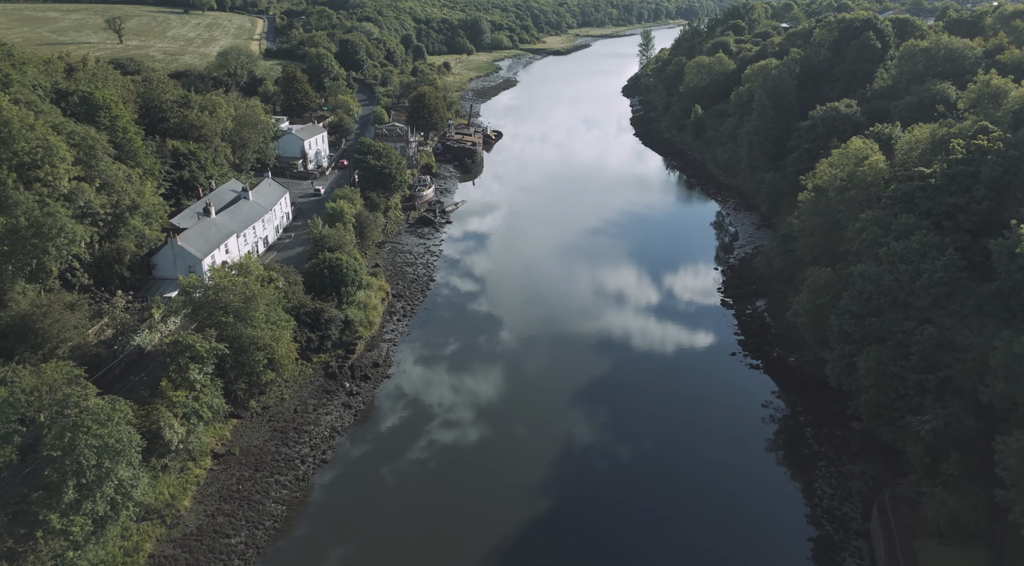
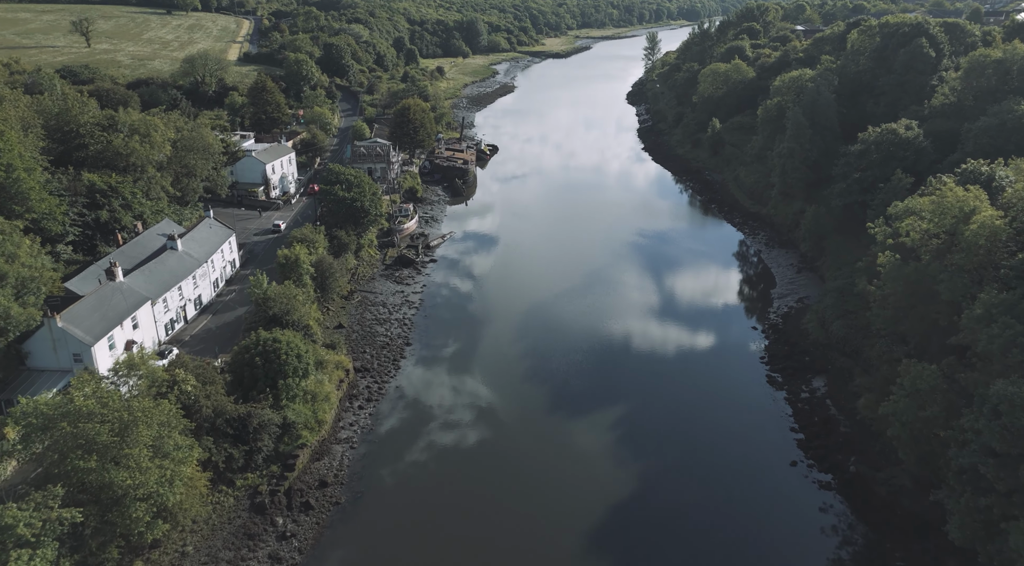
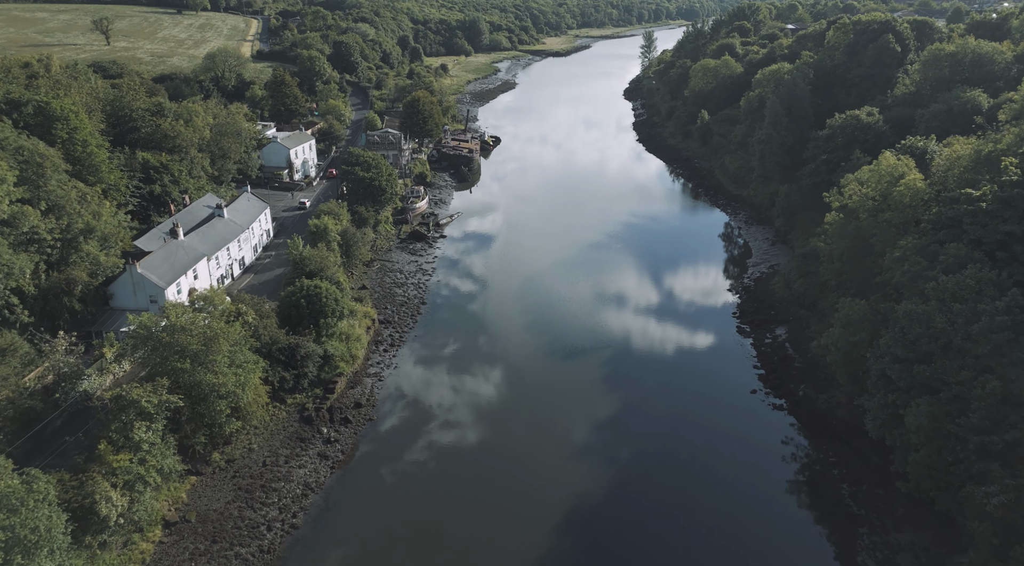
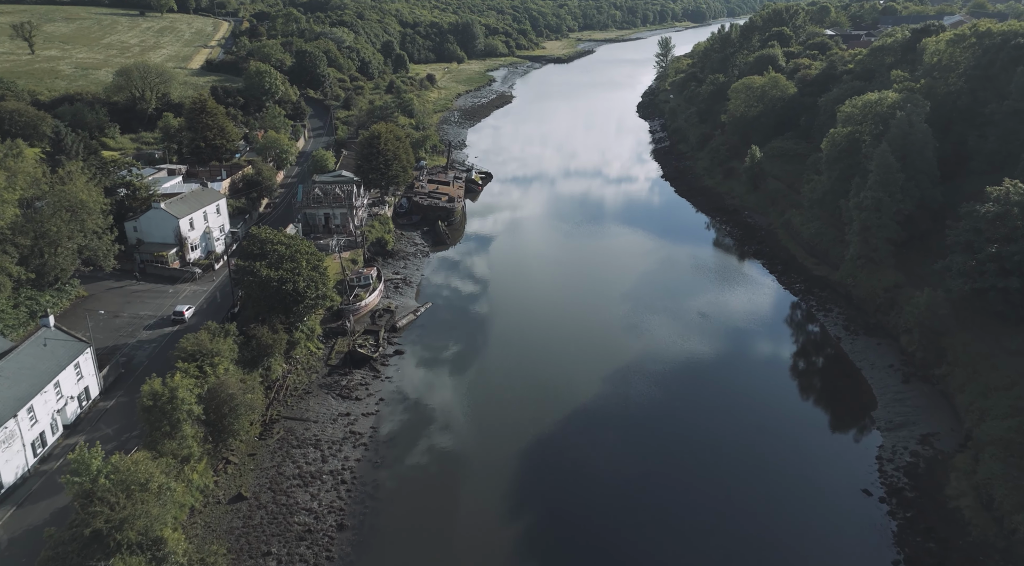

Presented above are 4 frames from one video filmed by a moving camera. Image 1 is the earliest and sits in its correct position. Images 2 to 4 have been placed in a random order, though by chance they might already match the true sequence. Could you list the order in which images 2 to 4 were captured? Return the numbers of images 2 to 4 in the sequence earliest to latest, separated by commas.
3, 2, 4
